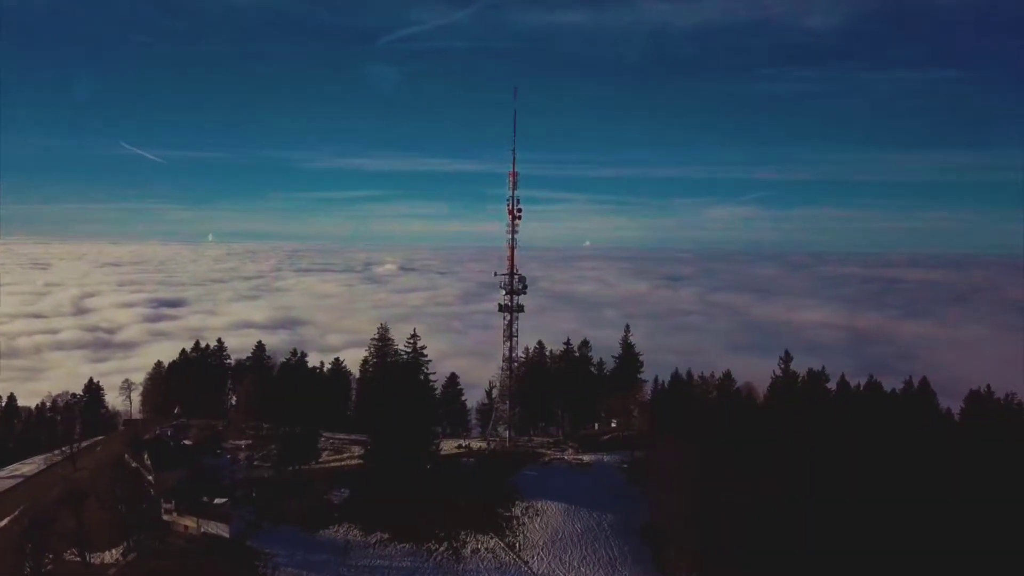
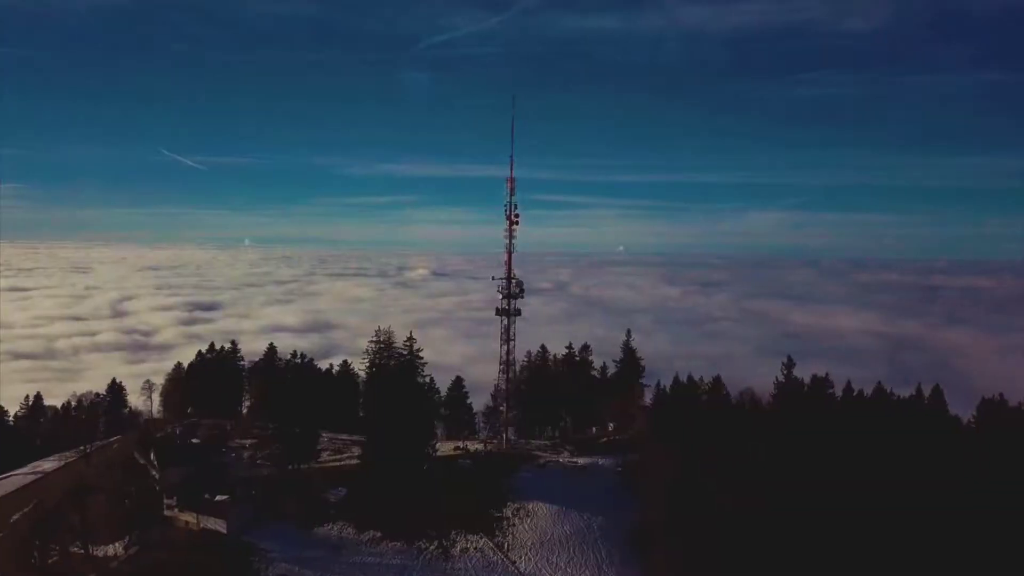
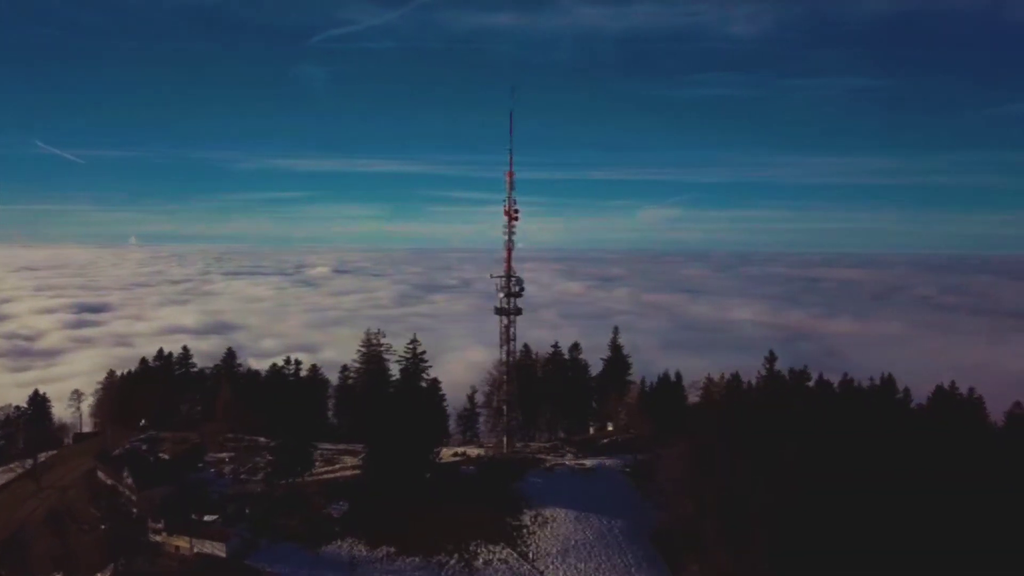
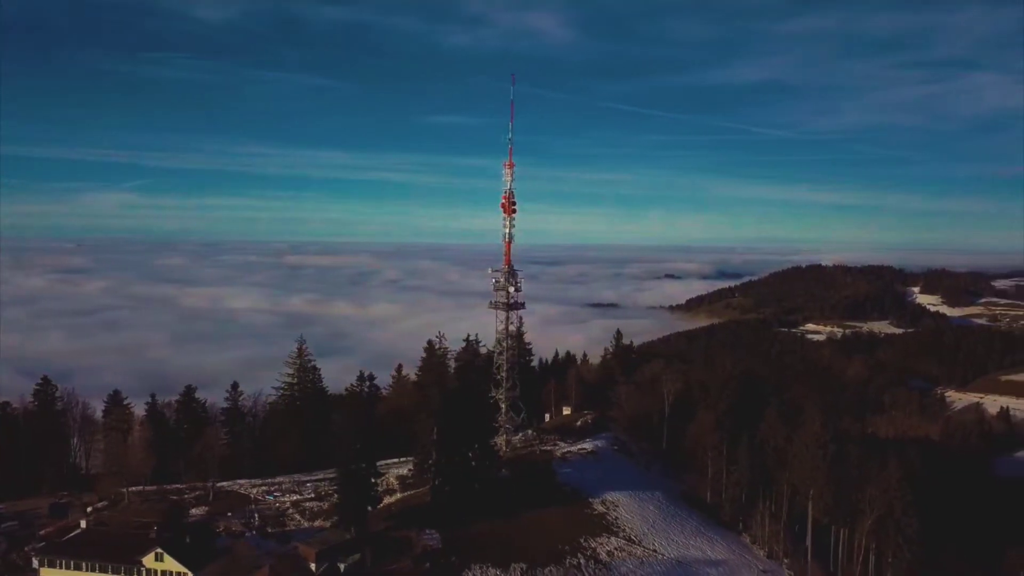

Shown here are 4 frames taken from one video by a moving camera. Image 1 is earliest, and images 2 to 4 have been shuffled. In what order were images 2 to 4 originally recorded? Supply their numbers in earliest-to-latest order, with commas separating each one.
3, 2, 4
